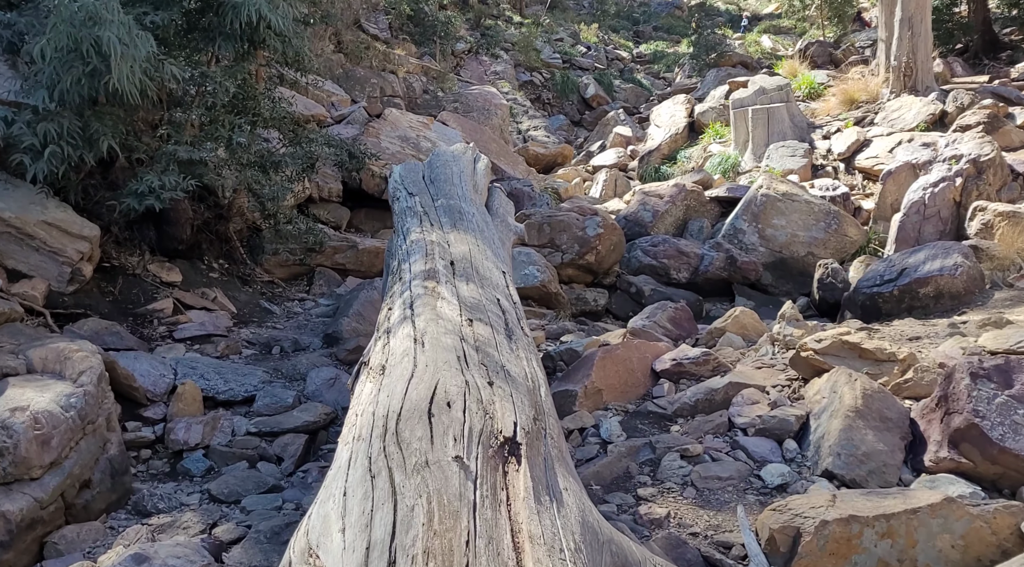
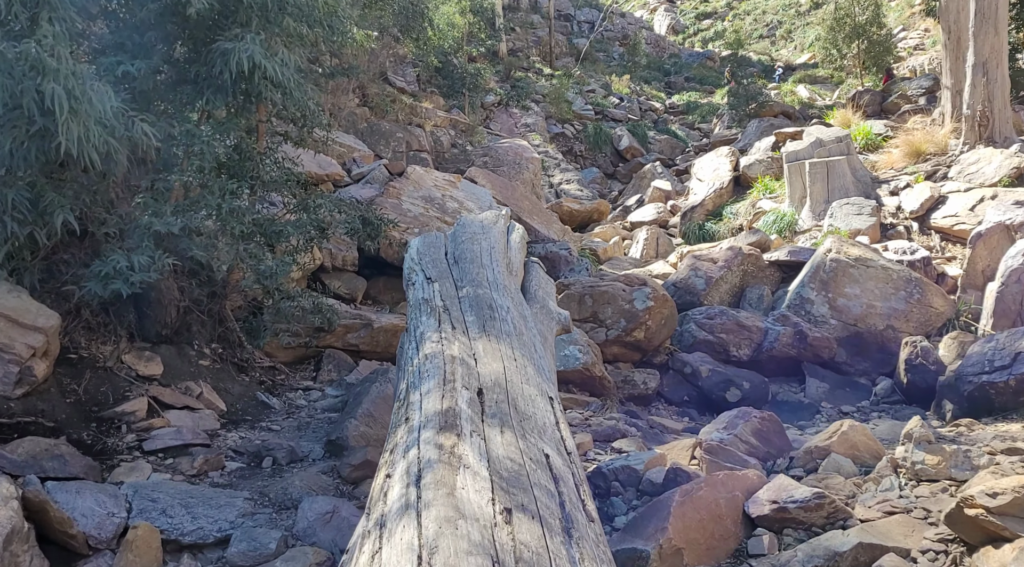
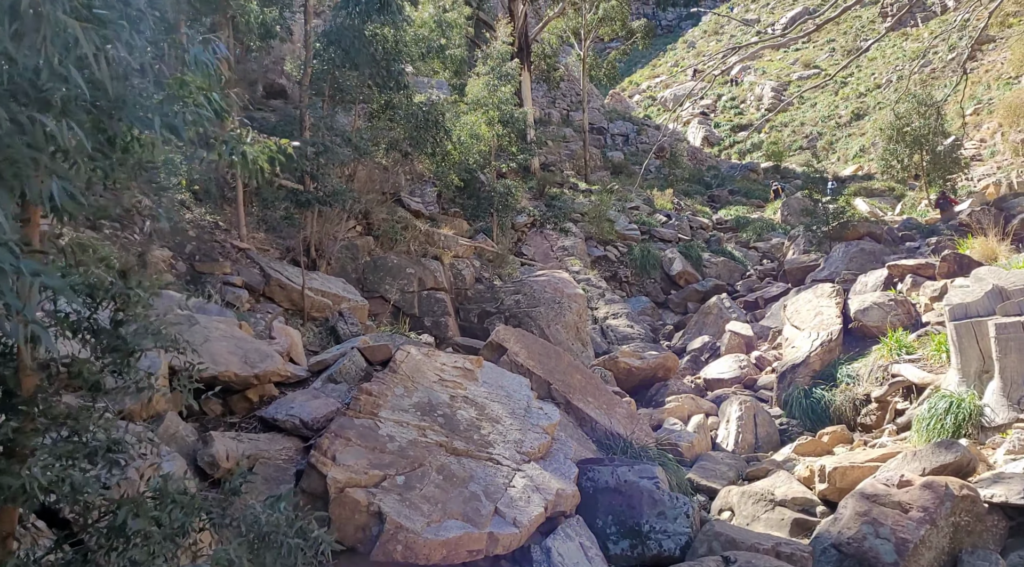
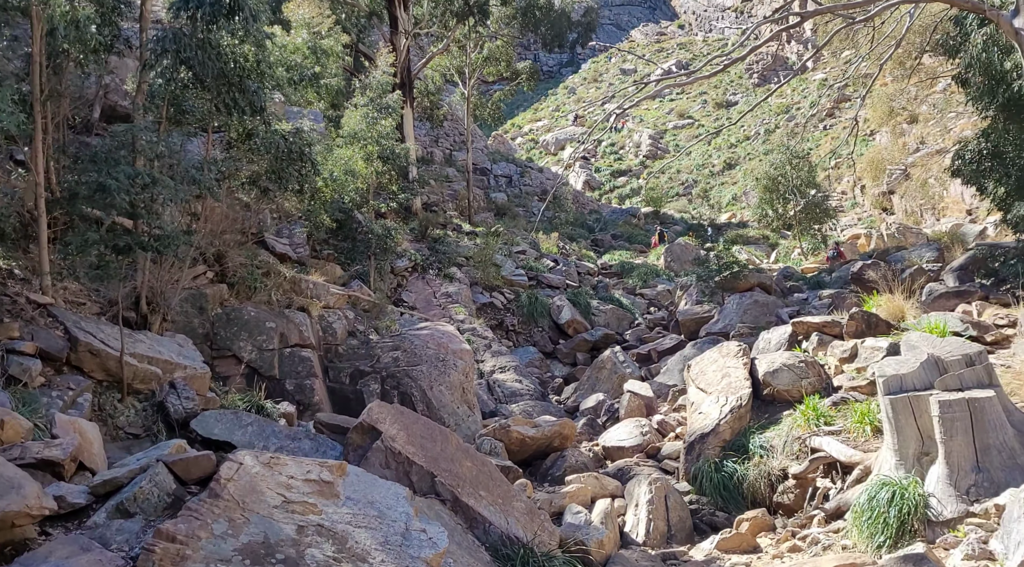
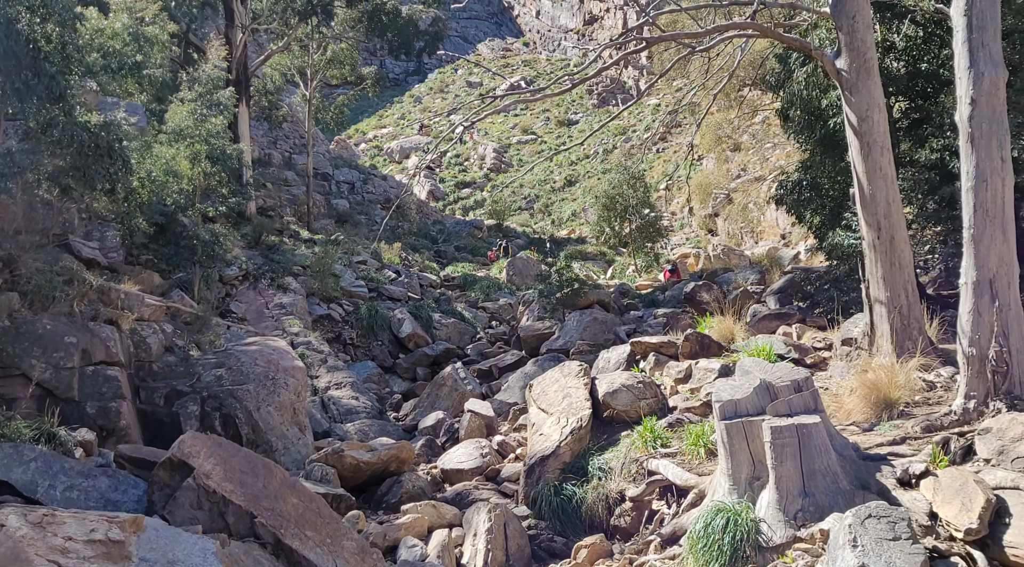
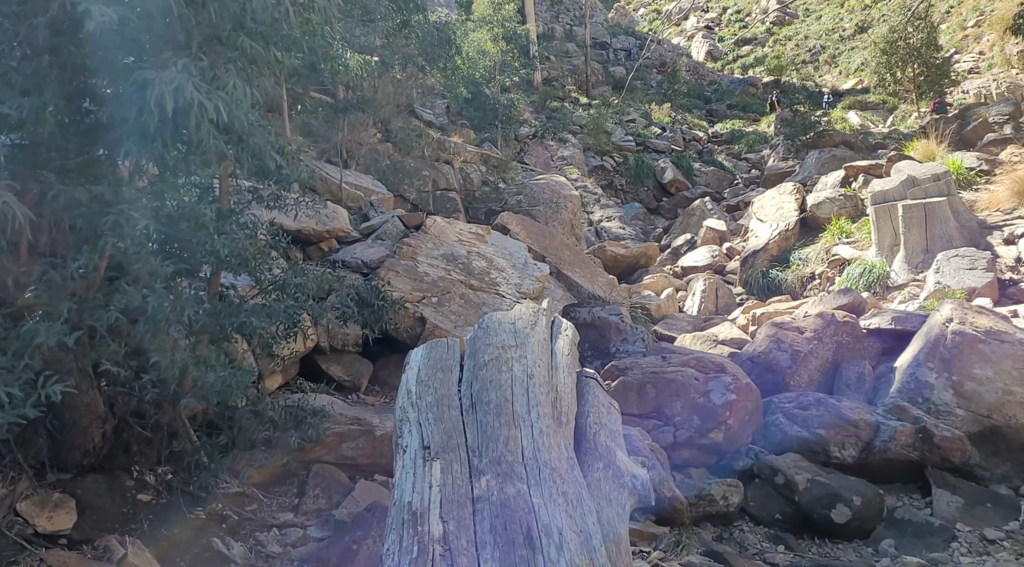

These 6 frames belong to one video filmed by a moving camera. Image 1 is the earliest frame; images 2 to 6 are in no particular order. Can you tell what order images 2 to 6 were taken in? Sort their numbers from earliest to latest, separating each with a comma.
2, 6, 3, 4, 5
